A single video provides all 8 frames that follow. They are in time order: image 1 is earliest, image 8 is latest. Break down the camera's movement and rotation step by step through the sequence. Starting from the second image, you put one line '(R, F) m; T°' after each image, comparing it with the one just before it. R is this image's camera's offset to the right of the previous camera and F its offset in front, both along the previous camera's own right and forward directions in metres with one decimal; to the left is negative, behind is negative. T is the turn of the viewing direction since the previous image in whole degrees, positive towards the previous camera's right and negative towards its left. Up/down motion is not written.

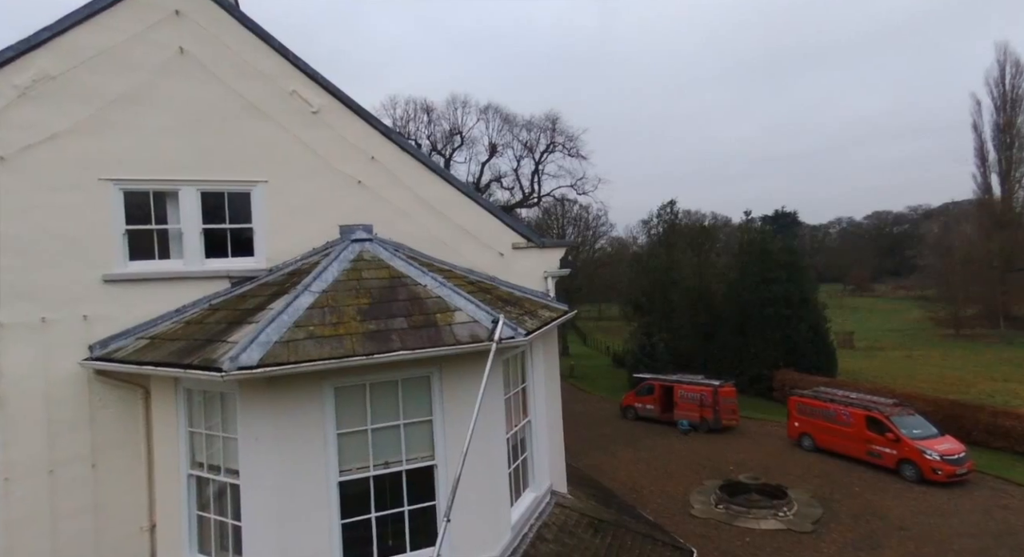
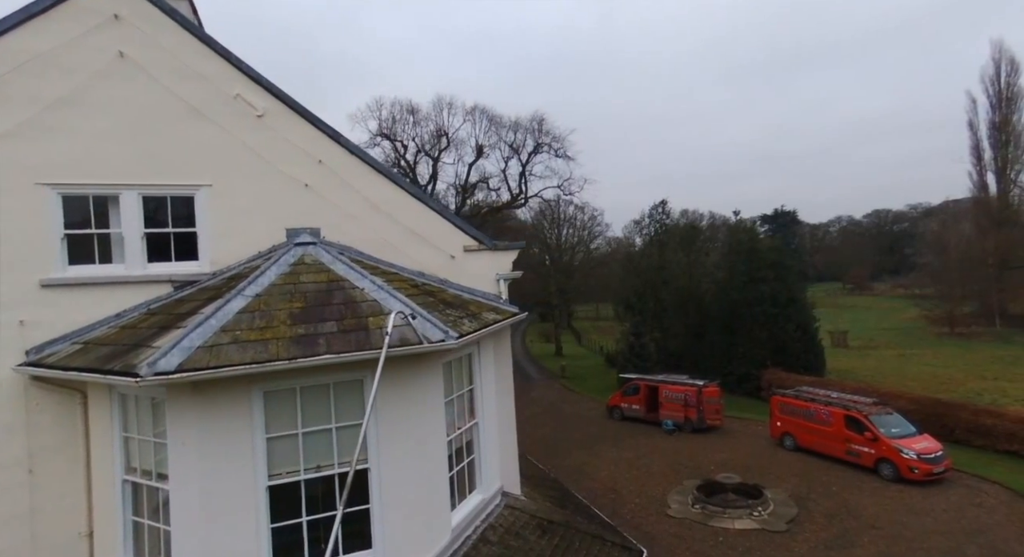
(+0.6, 0.0) m; 0°
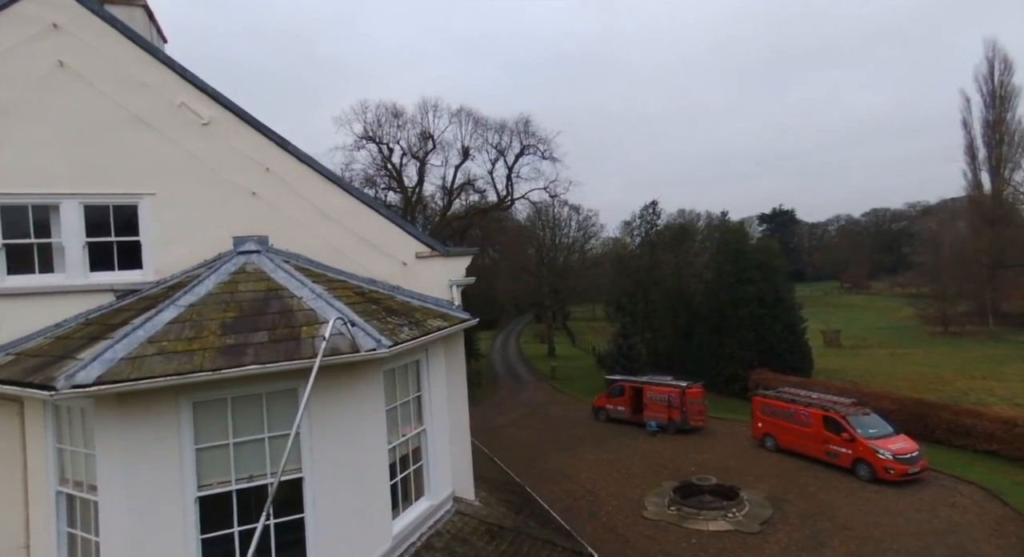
(+0.6, 0.0) m; 0°
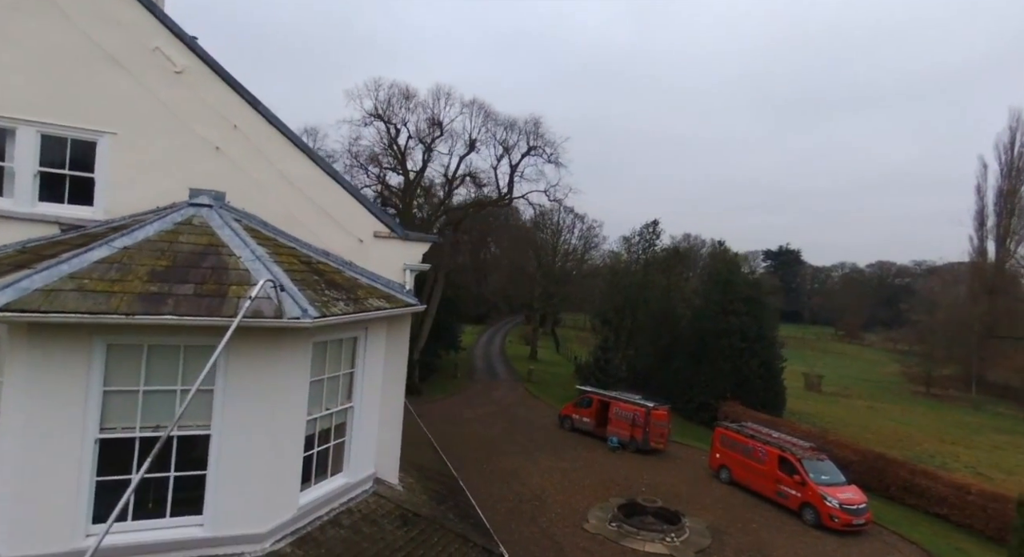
(+0.6, 0.0) m; 0°
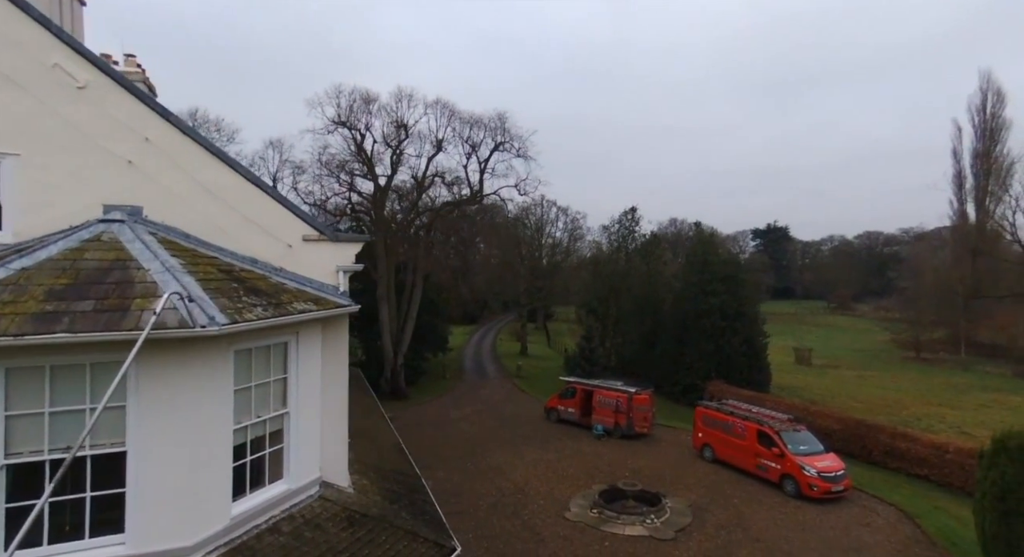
(+0.8, 0.0) m; +1°
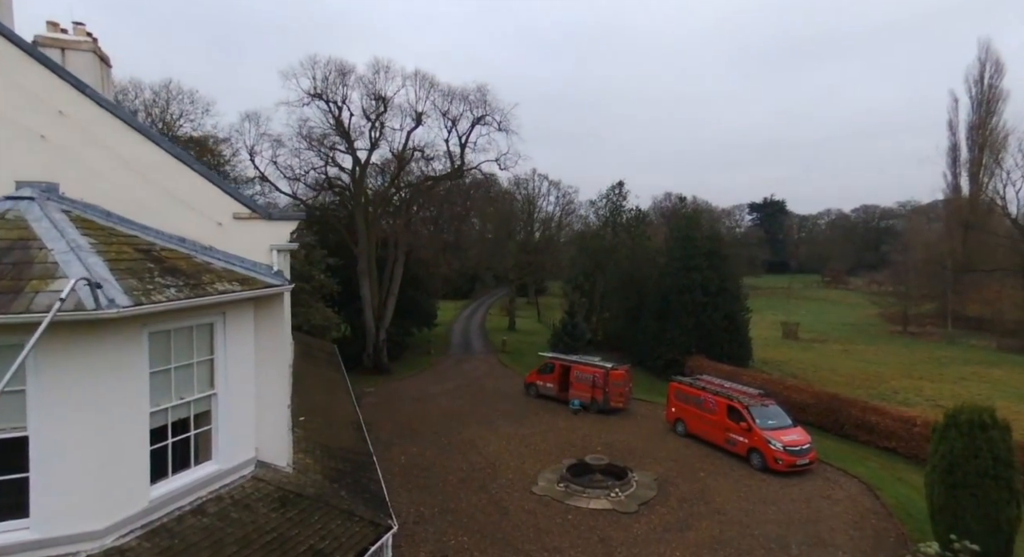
(+0.8, +0.1) m; +1°
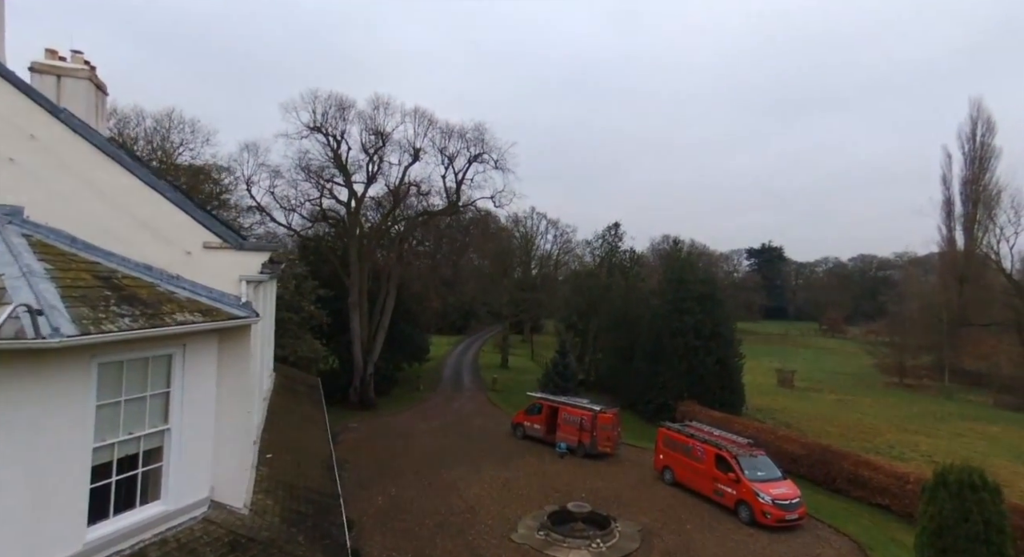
(+0.3, +0.2) m; 0°
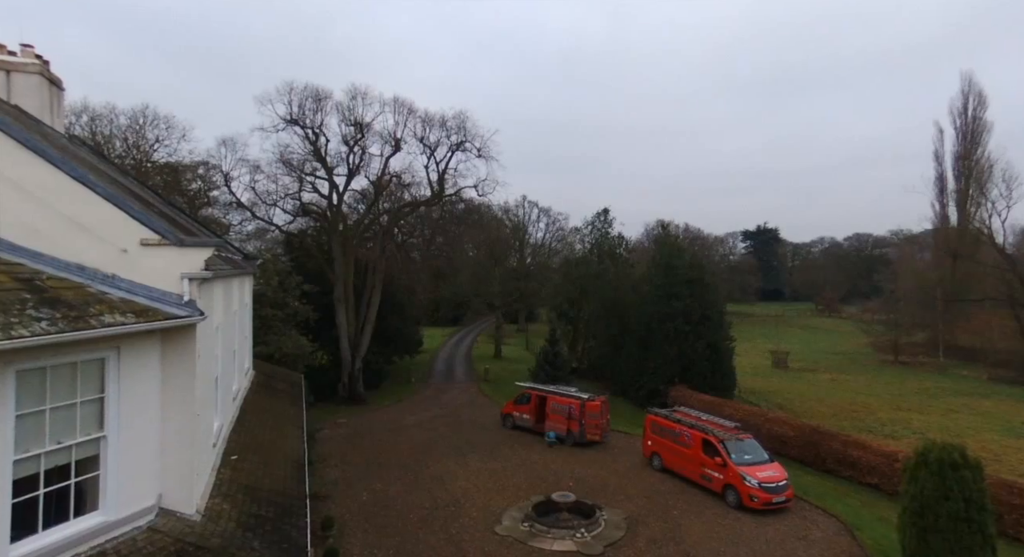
(+0.5, +0.3) m; 0°
